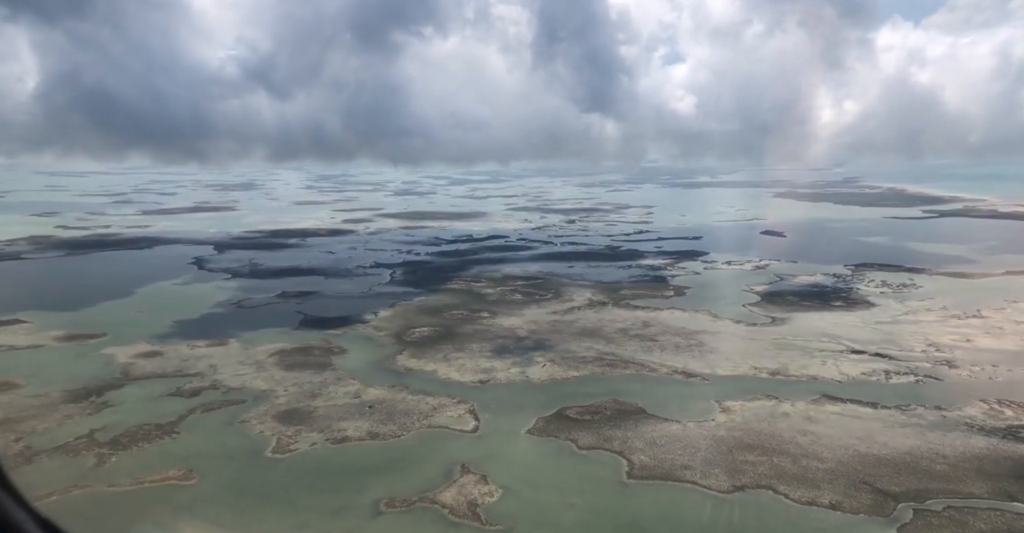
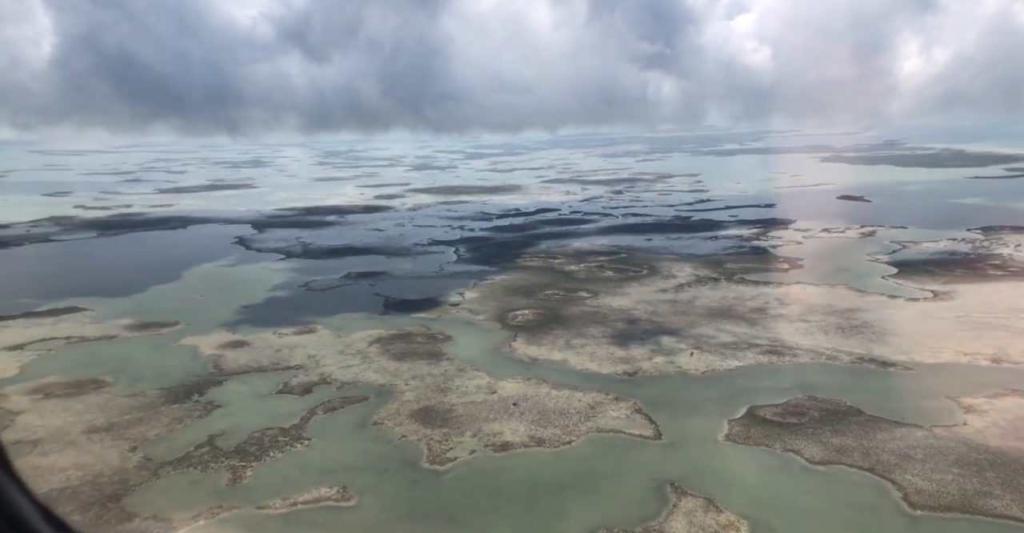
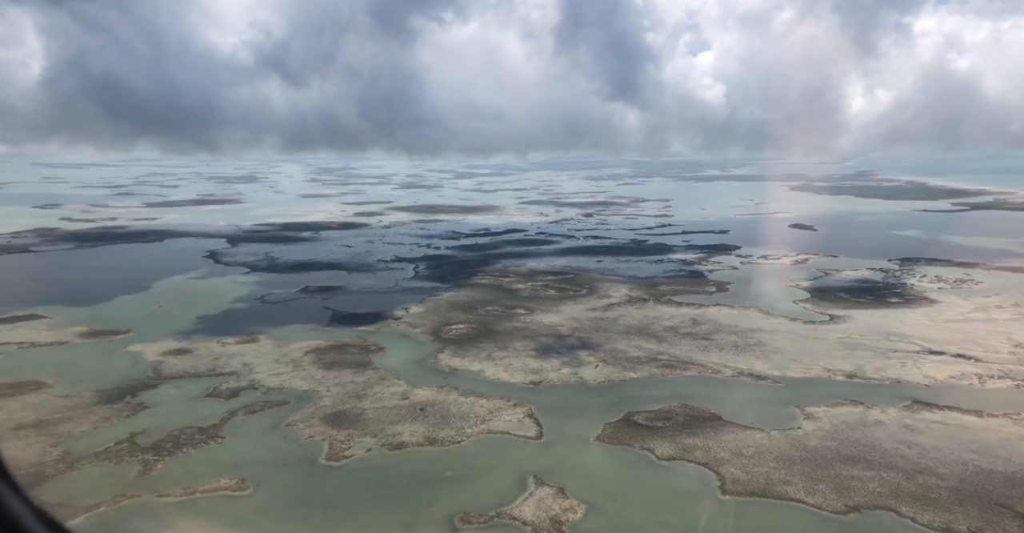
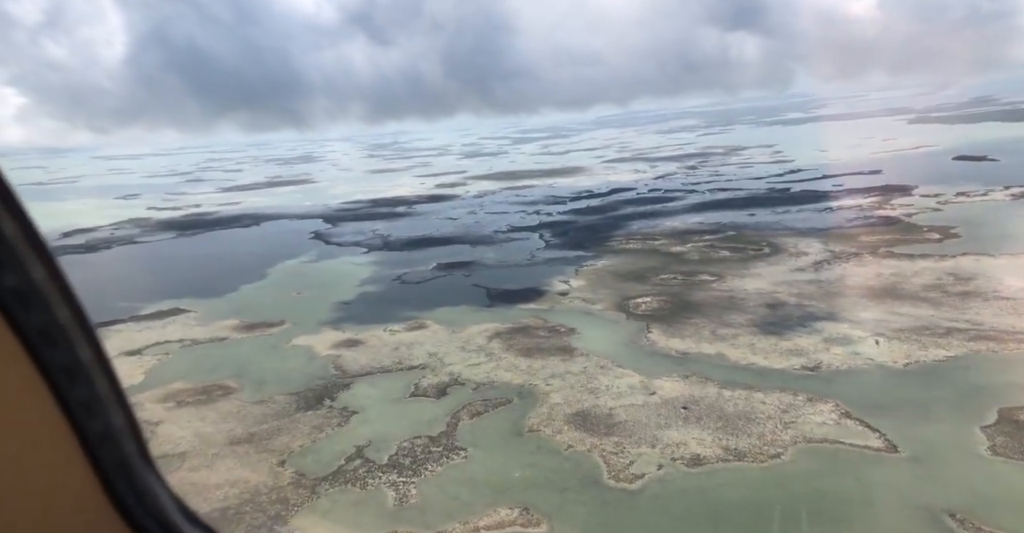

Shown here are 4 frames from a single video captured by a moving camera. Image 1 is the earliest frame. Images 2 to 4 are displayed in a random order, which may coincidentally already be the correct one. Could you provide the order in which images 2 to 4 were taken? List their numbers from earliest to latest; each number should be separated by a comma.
3, 2, 4
